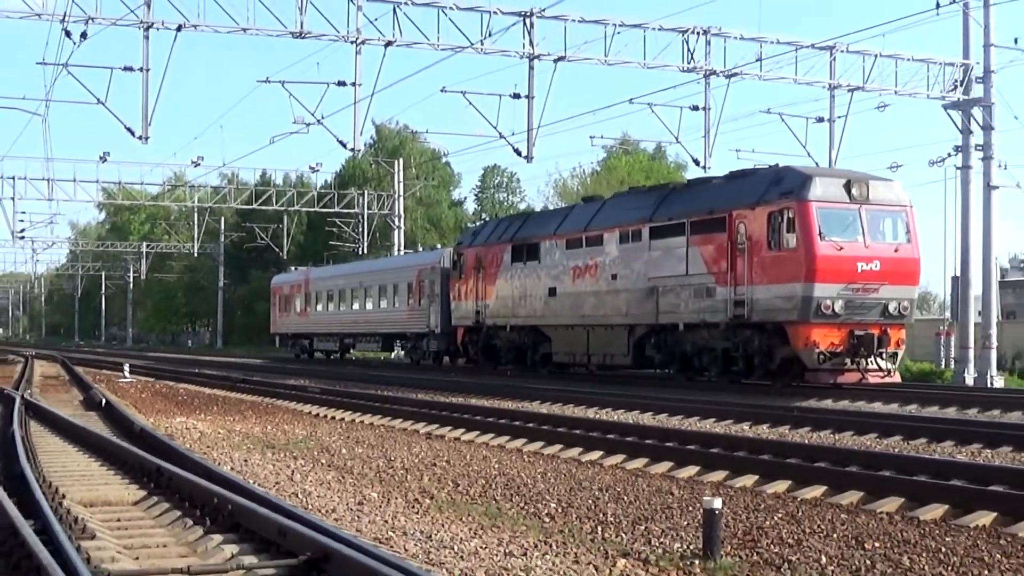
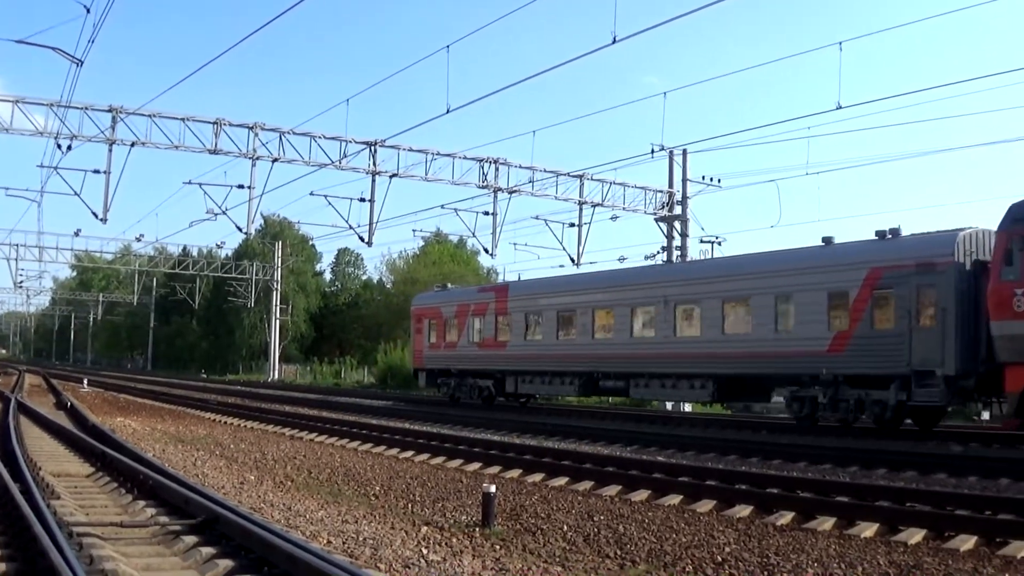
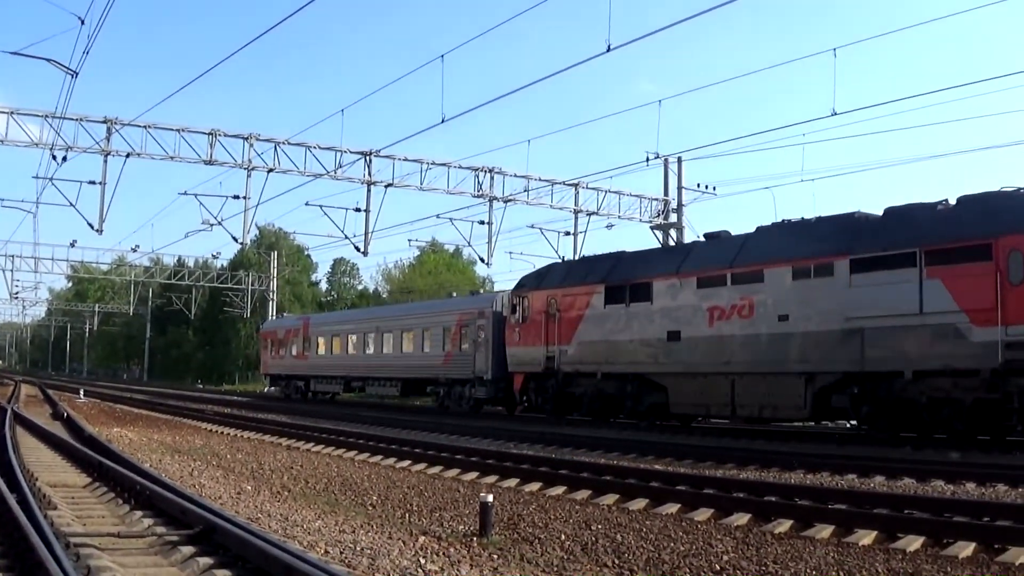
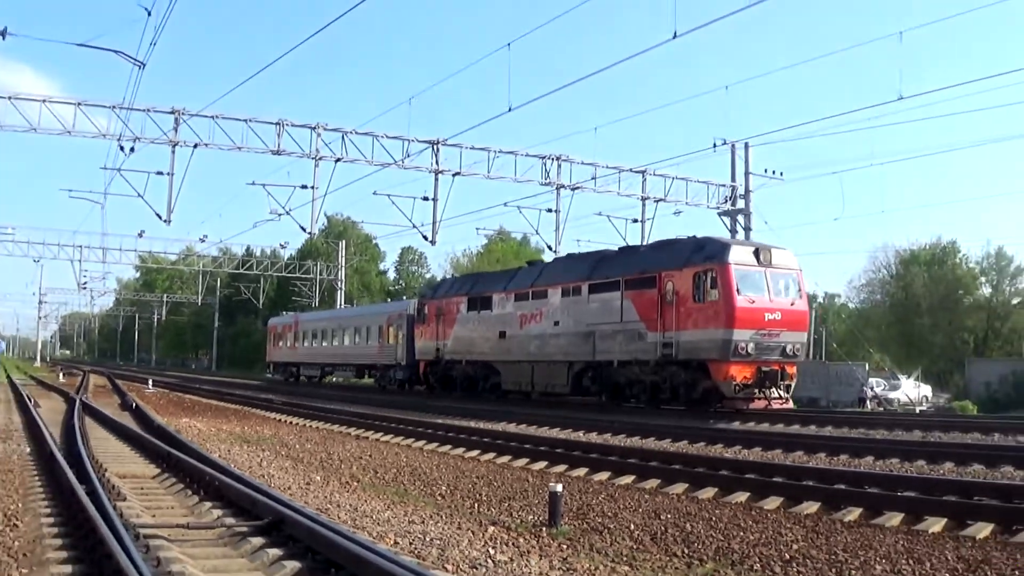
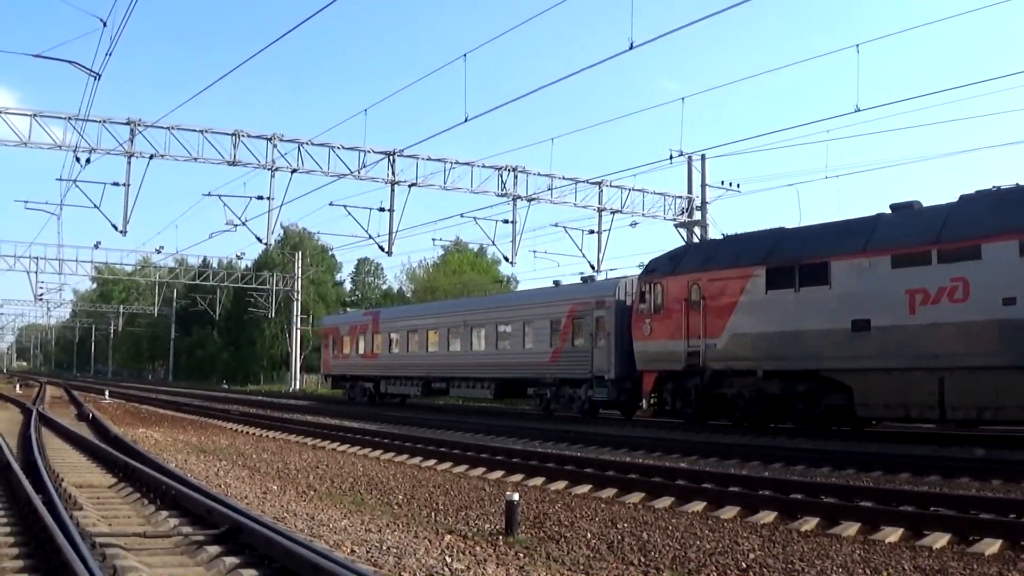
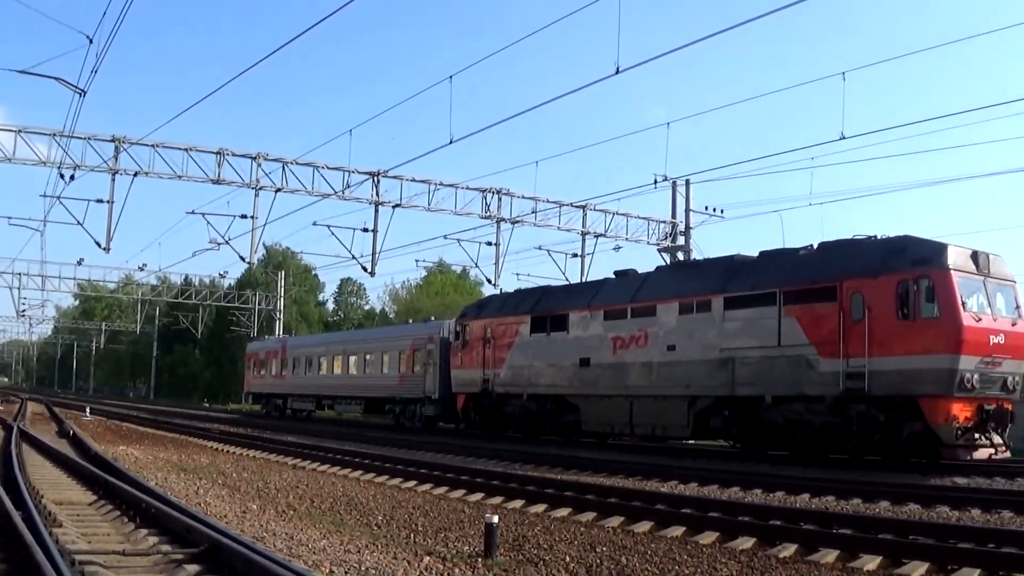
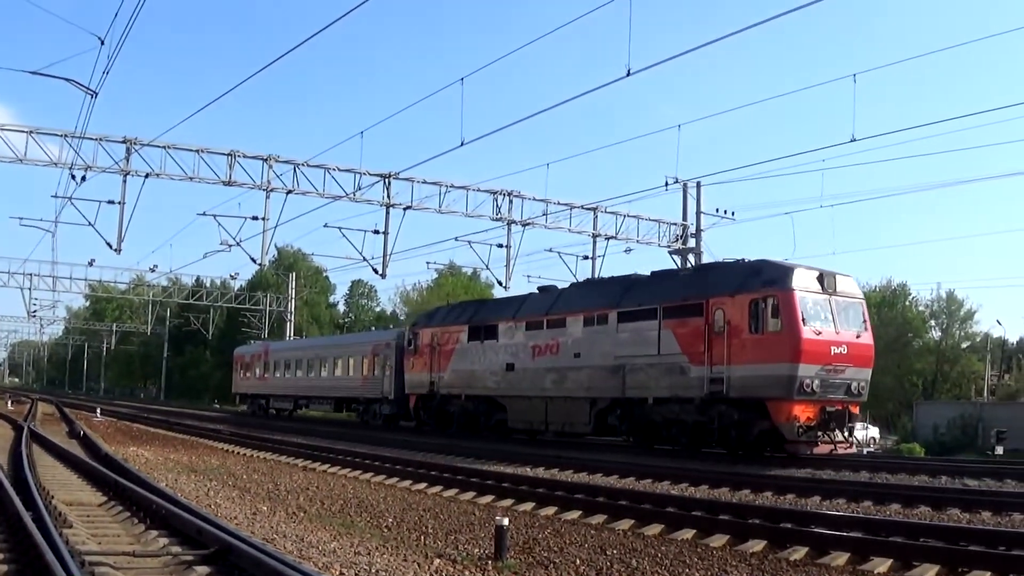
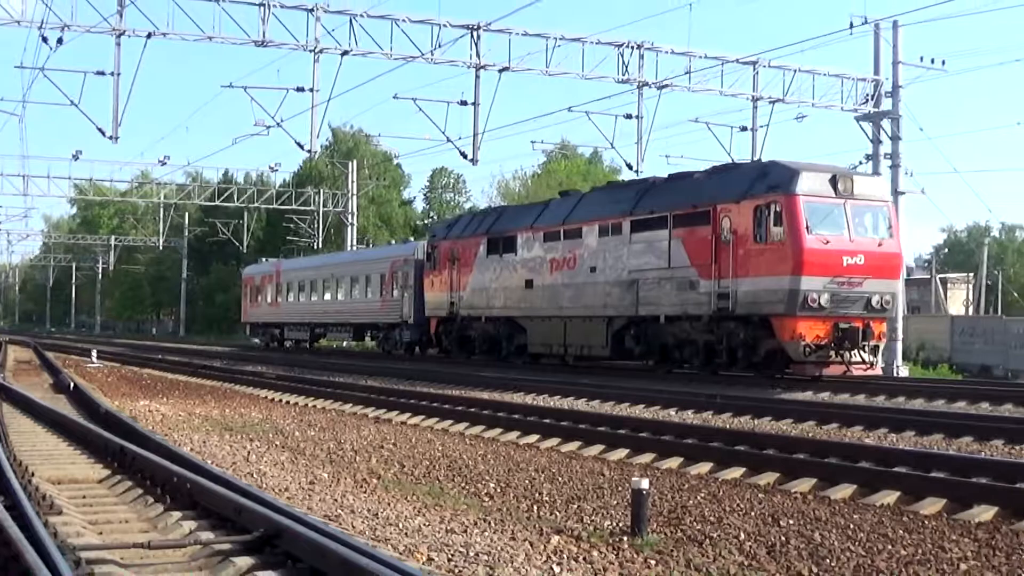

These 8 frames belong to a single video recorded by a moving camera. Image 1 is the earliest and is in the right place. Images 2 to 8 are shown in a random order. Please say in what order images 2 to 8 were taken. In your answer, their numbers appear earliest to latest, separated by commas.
8, 4, 7, 6, 3, 5, 2
